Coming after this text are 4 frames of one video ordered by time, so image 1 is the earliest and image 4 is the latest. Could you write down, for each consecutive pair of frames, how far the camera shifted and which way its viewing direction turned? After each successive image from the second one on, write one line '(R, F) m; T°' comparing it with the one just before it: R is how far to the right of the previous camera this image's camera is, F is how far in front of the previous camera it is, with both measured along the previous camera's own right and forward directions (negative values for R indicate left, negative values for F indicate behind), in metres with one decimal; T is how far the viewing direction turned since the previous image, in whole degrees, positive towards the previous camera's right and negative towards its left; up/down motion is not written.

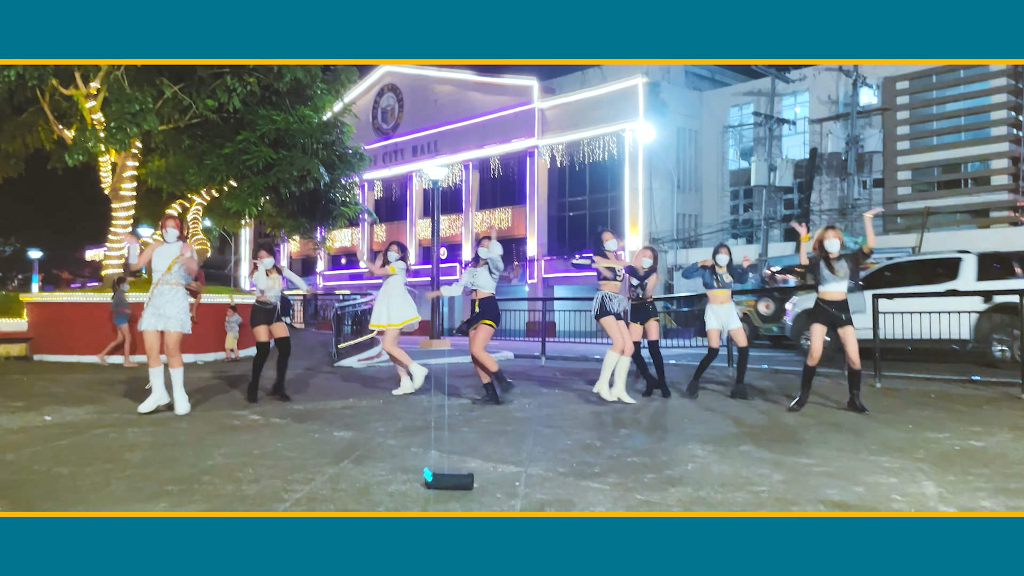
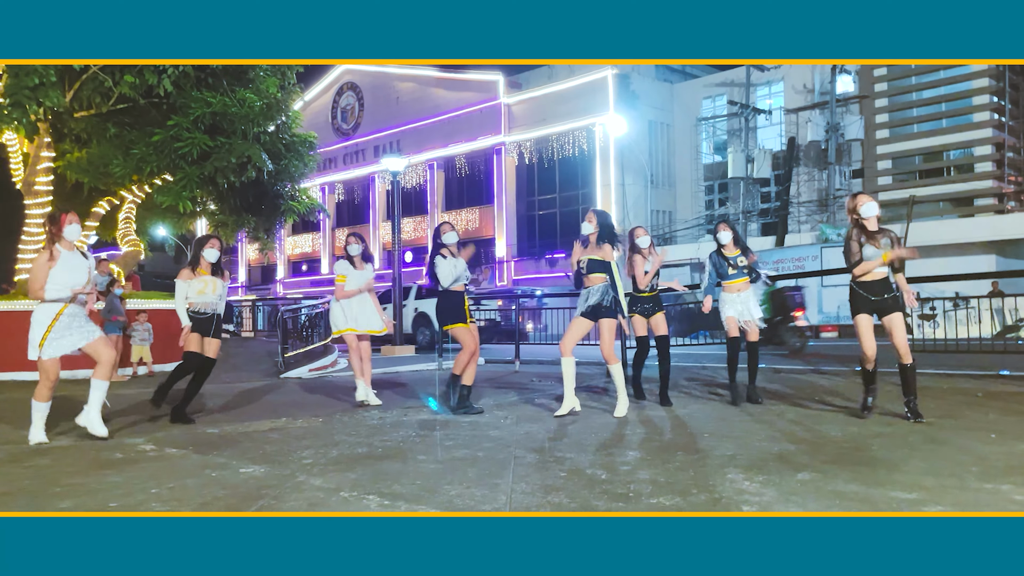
(0.0, +1.2) m; +2°
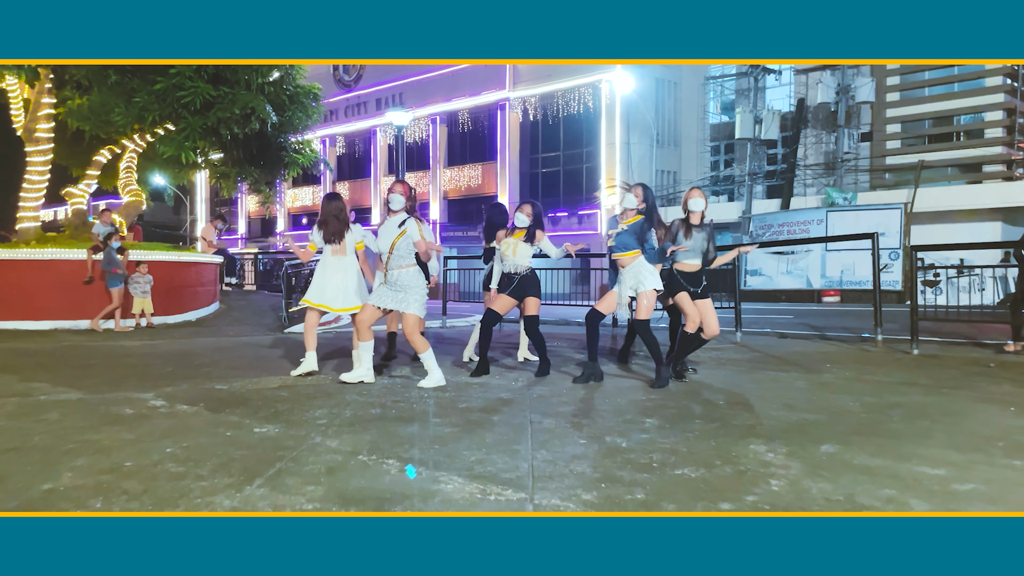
(-0.1, +0.1) m; 0°
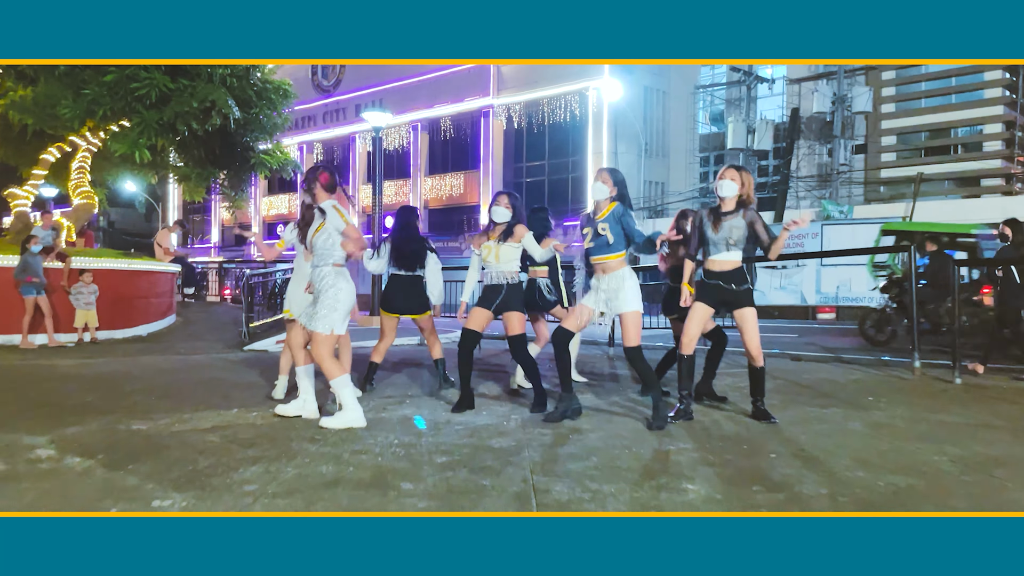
(-0.1, +0.9) m; +2°
